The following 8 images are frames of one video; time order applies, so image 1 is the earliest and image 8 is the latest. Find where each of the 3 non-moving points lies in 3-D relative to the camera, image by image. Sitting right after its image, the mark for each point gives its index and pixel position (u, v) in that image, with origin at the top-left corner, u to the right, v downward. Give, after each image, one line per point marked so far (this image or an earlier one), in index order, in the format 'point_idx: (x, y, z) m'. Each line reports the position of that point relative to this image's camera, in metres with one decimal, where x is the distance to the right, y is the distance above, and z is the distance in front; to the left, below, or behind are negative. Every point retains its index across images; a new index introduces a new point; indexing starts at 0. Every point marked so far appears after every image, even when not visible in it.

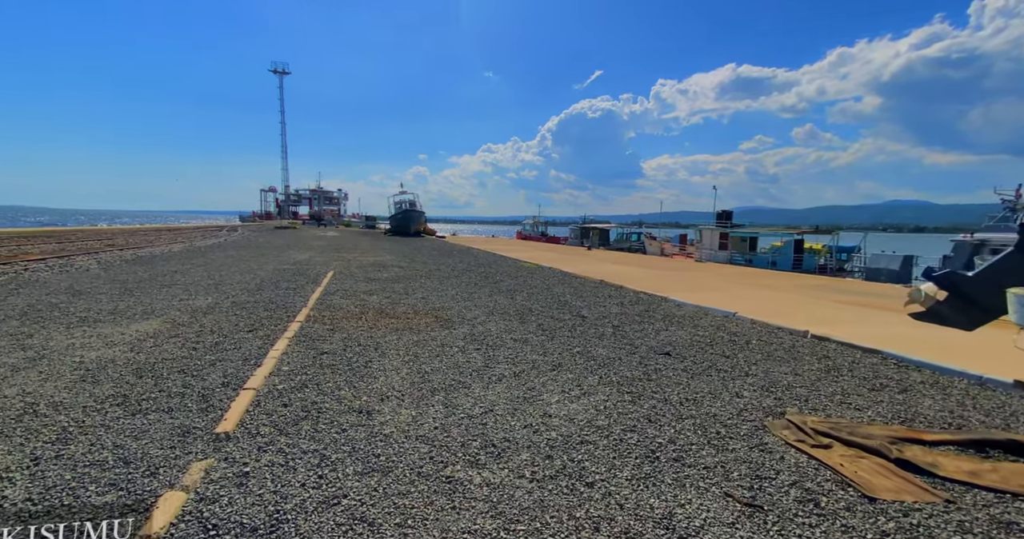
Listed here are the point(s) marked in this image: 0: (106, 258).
0: (-13.8, +0.4, +13.8) m
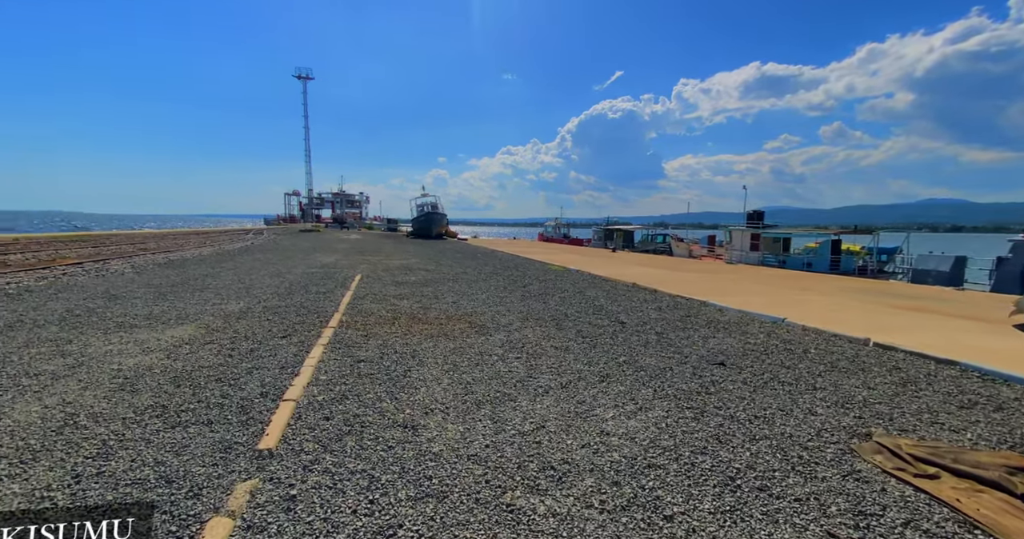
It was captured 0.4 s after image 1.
0: (-12.9, +0.2, +14.2) m
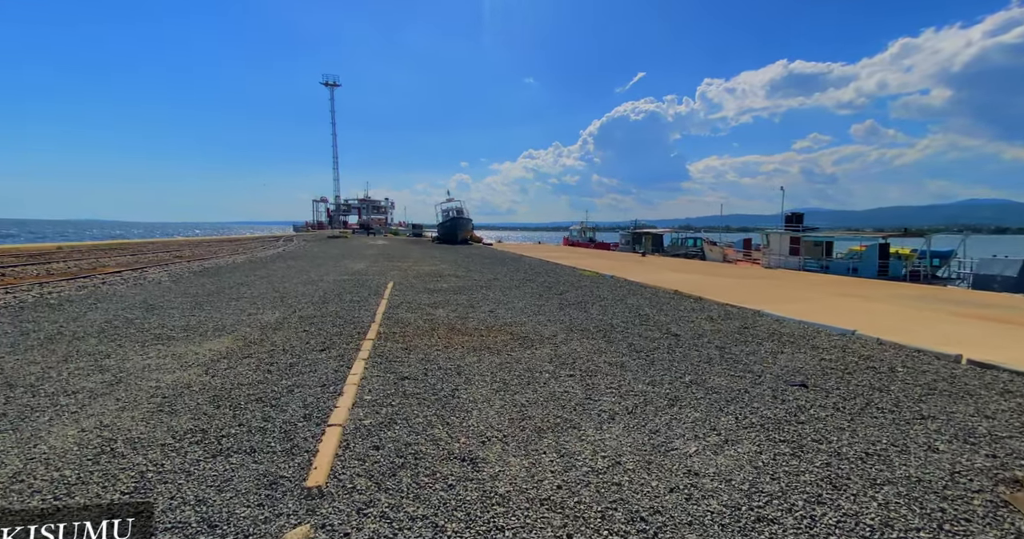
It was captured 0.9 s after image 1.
0: (-11.8, -0.1, +14.5) m
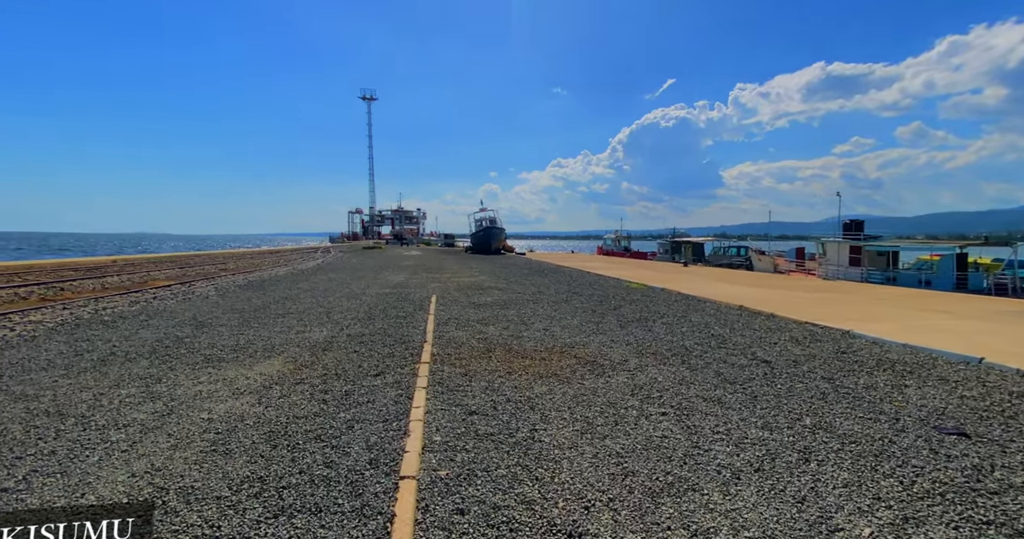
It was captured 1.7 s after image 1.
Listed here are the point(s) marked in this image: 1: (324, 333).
0: (-10.3, -0.5, +14.7) m
1: (-3.6, -1.2, +7.9) m
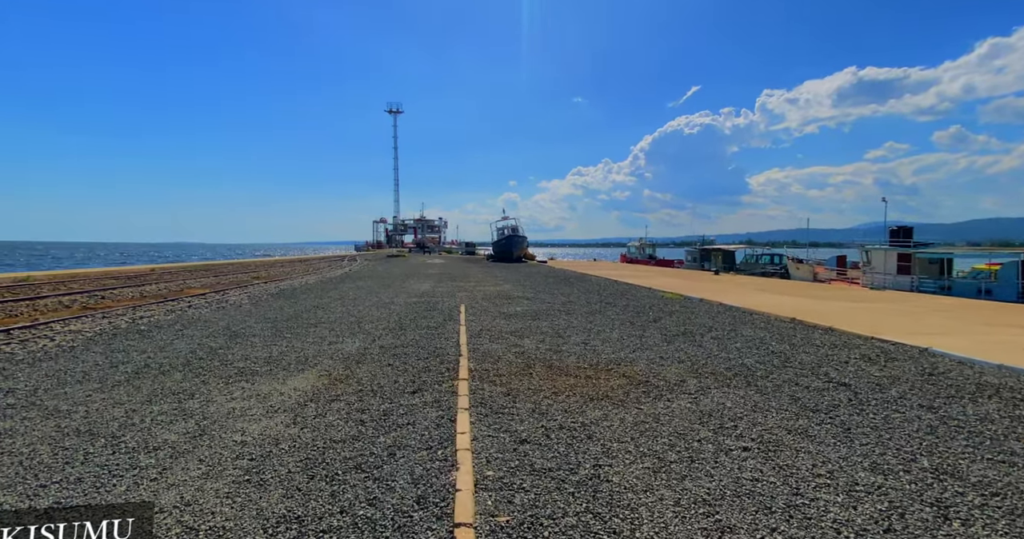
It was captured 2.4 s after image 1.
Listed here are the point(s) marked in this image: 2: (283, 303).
0: (-9.2, -0.8, +14.8) m
1: (-2.9, -1.4, +7.6) m
2: (-6.8, -1.0, +12.2) m
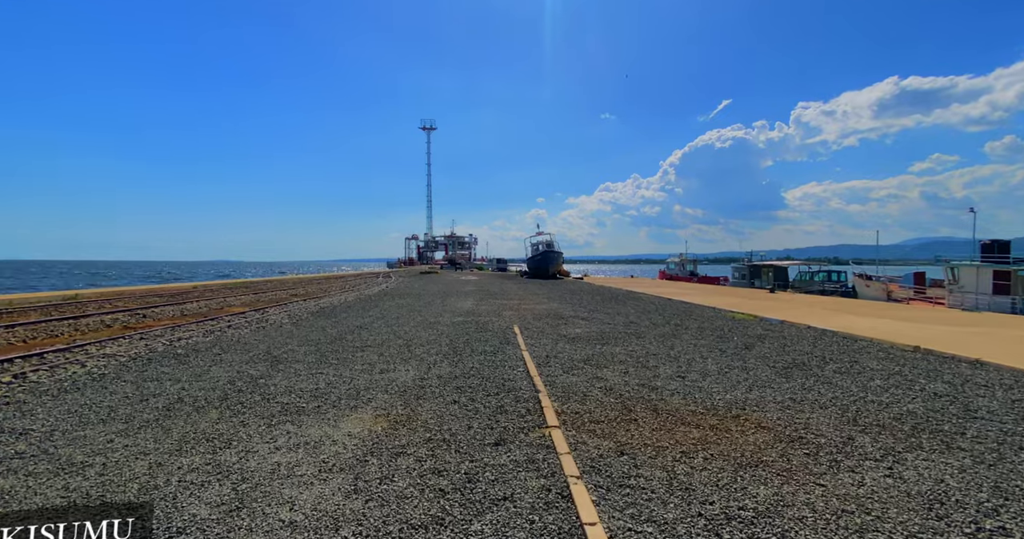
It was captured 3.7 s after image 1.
0: (-7.4, -1.4, +14.3) m
1: (-1.6, -1.7, +6.6) m
2: (-5.2, -1.5, +11.4) m
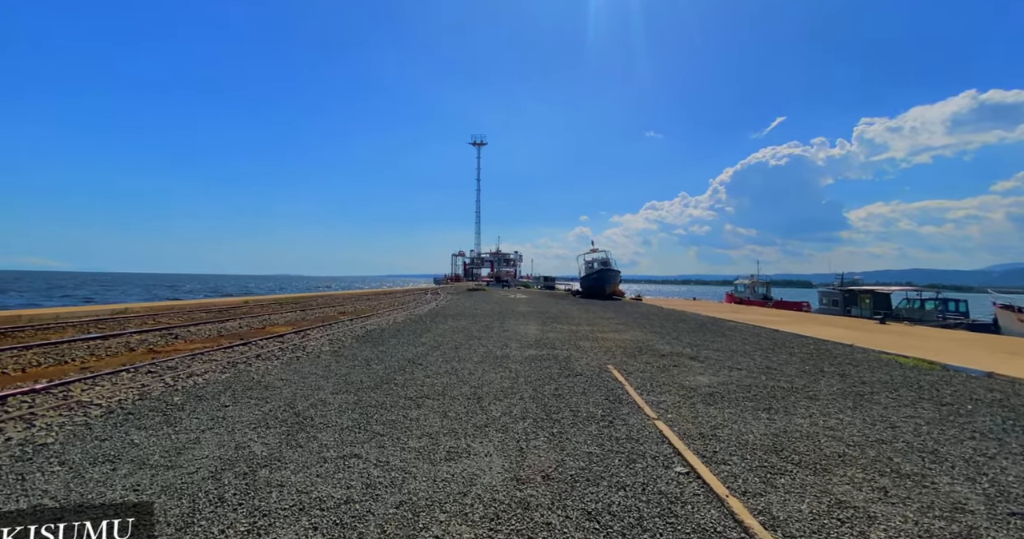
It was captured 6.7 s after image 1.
0: (-5.0, -1.9, +12.3) m
1: (-0.1, -1.9, +4.0) m
2: (-3.1, -1.9, +9.2) m
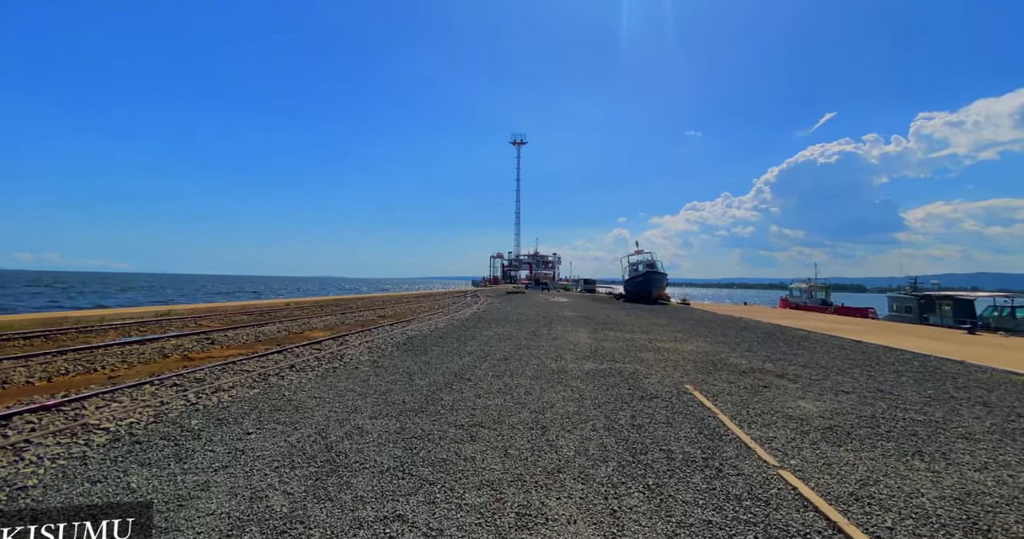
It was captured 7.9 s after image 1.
0: (-3.6, -2.0, +11.5) m
1: (+0.6, -2.0, +2.9) m
2: (-2.0, -1.9, +8.3) m
